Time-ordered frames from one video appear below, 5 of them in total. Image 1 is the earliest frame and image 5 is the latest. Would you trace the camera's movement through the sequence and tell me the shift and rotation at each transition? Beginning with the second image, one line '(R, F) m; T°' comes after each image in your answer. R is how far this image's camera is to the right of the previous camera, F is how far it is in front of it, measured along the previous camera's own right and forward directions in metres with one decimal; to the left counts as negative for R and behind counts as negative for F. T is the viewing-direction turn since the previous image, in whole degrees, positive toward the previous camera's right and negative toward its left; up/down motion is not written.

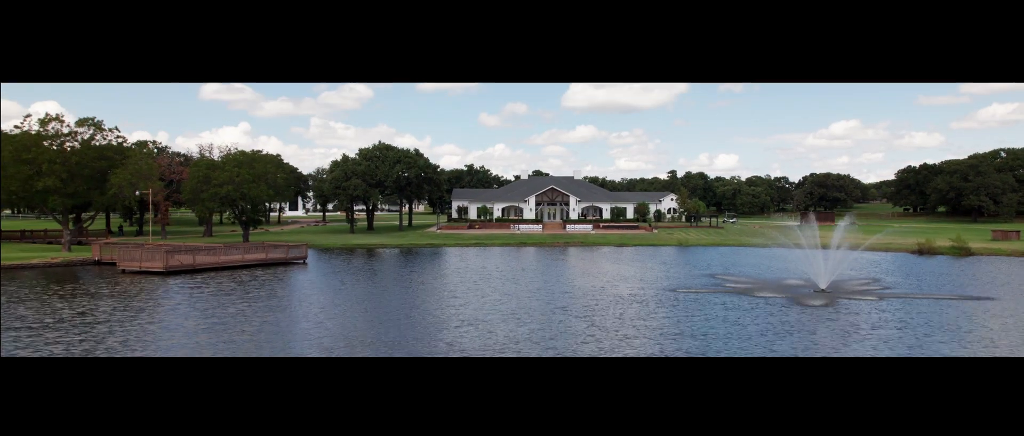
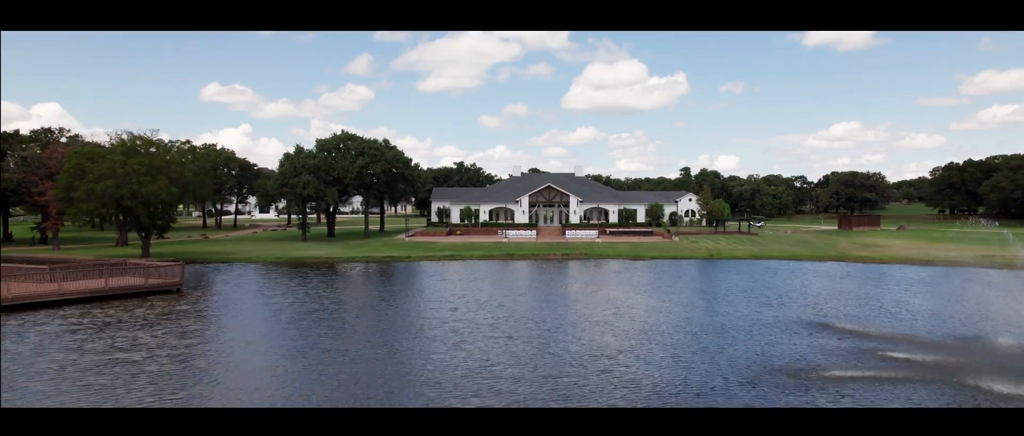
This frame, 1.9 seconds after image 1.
(+1.5, +14.5) m; 0°
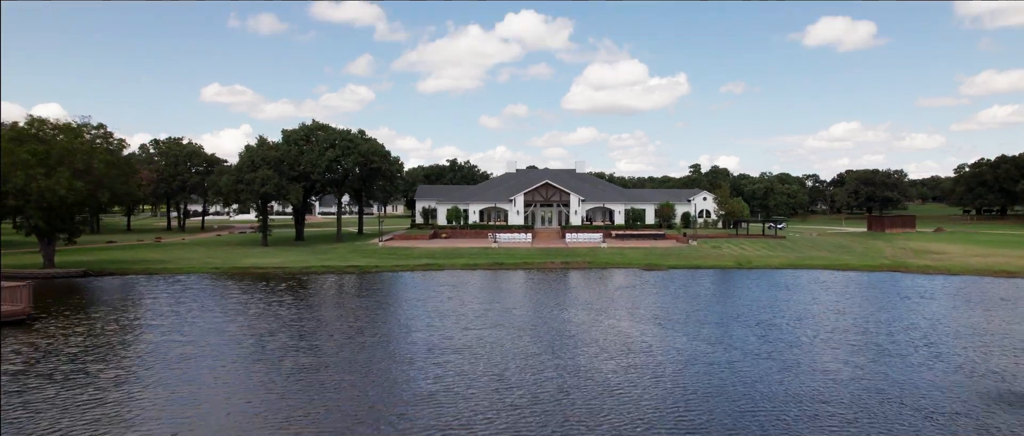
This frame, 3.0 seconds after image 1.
(+0.8, +8.7) m; 0°
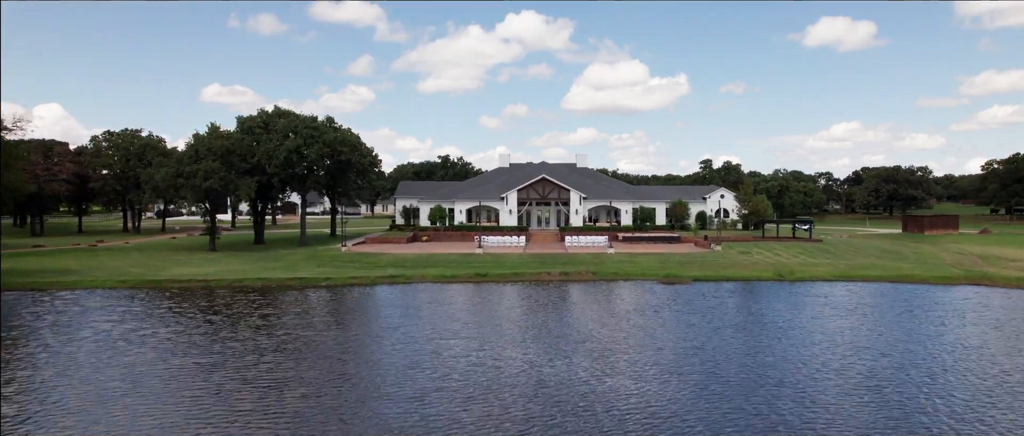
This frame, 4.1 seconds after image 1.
(+0.8, +8.6) m; 0°
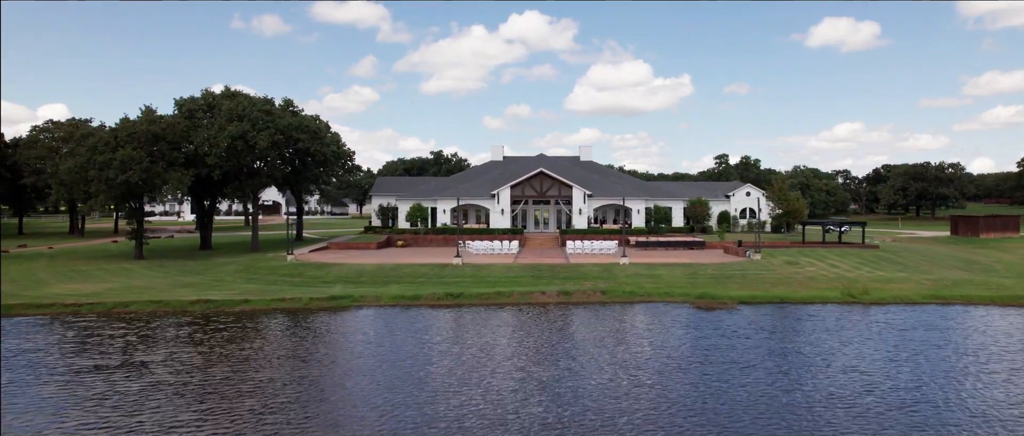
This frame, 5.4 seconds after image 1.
(+0.9, +8.9) m; 0°
